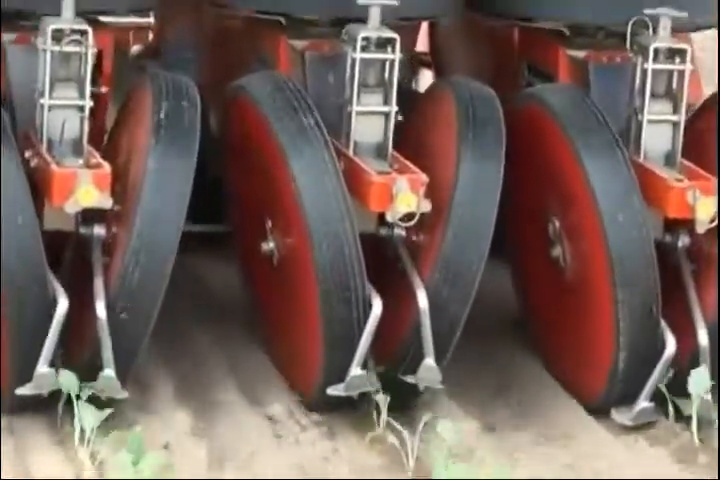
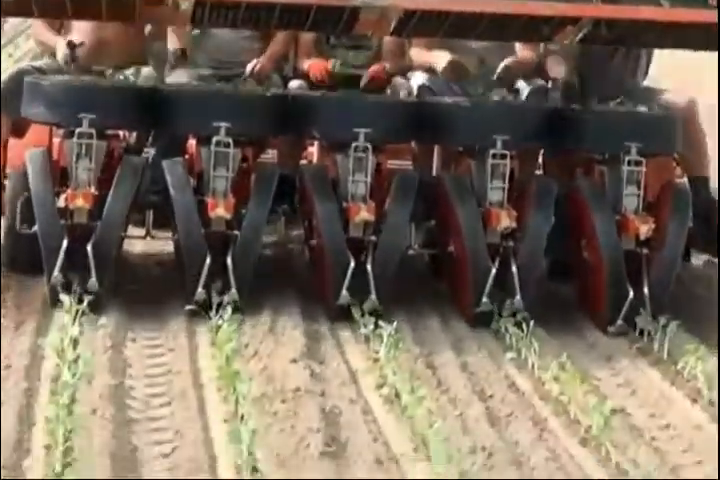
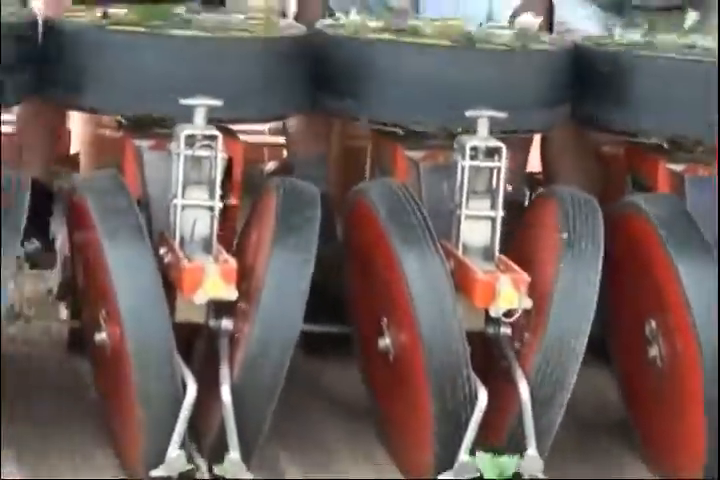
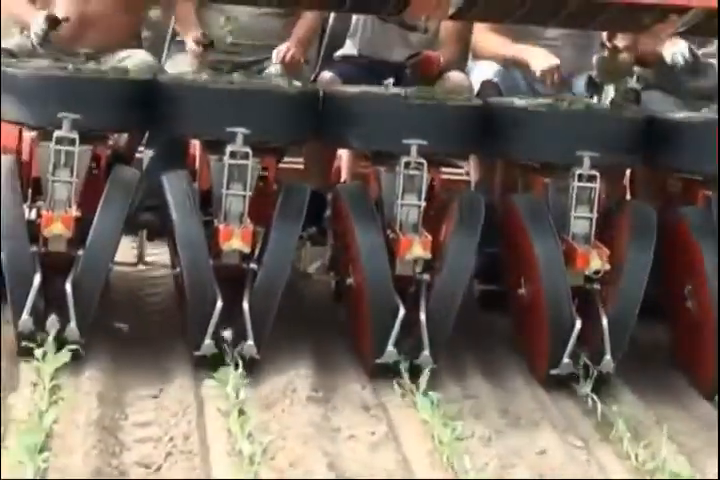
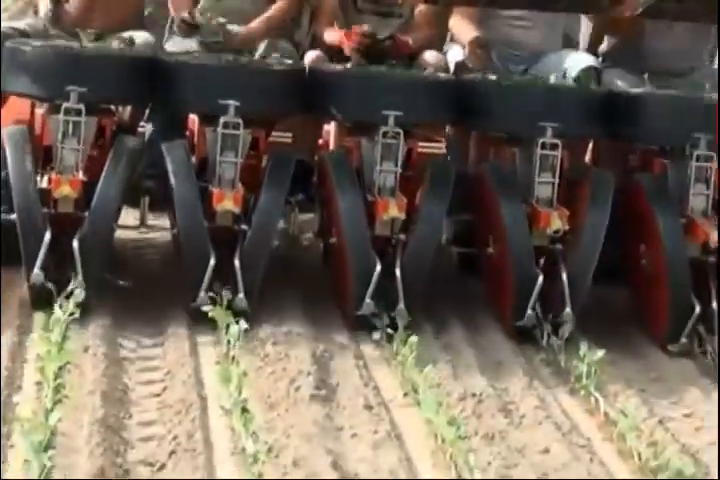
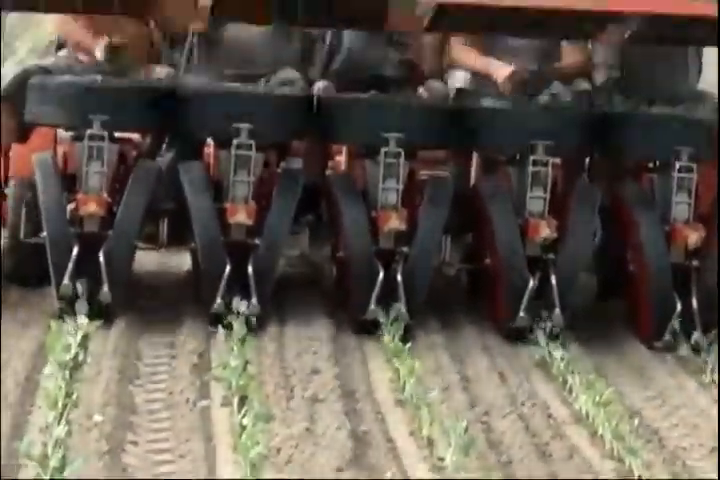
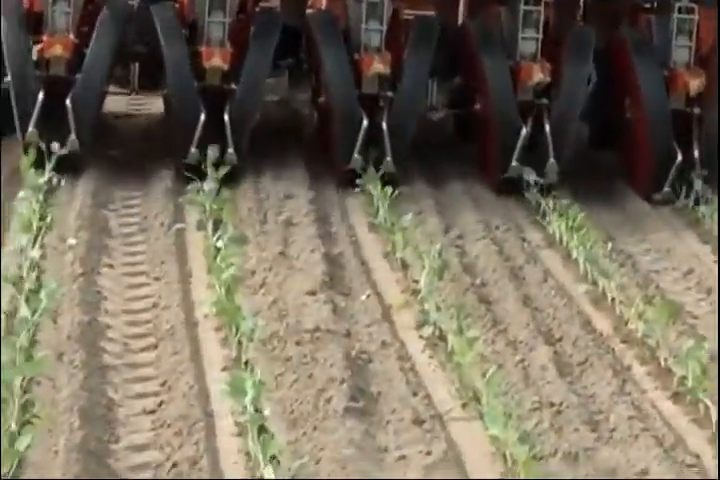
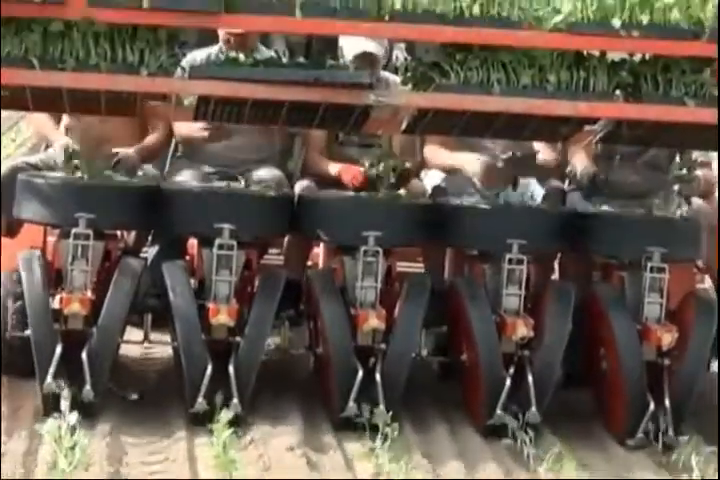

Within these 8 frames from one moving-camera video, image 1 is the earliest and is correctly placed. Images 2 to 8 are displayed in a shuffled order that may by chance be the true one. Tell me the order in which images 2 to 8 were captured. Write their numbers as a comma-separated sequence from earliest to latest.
3, 4, 5, 8, 2, 7, 6
